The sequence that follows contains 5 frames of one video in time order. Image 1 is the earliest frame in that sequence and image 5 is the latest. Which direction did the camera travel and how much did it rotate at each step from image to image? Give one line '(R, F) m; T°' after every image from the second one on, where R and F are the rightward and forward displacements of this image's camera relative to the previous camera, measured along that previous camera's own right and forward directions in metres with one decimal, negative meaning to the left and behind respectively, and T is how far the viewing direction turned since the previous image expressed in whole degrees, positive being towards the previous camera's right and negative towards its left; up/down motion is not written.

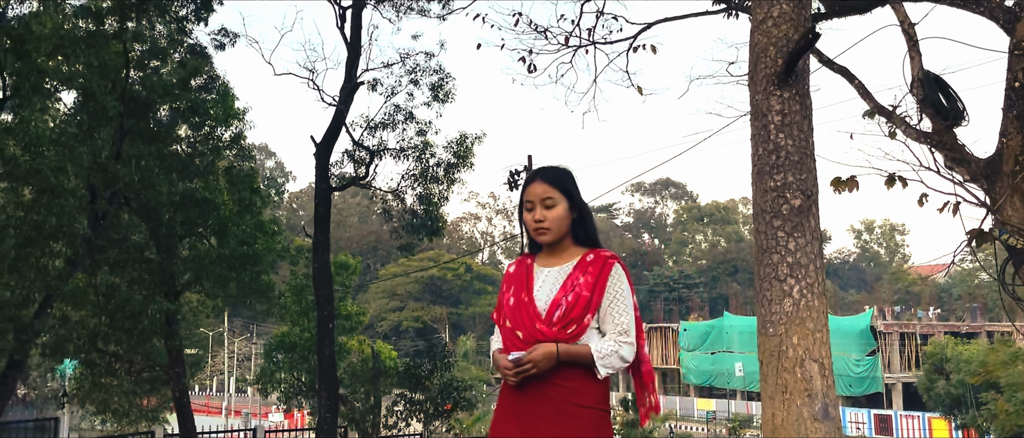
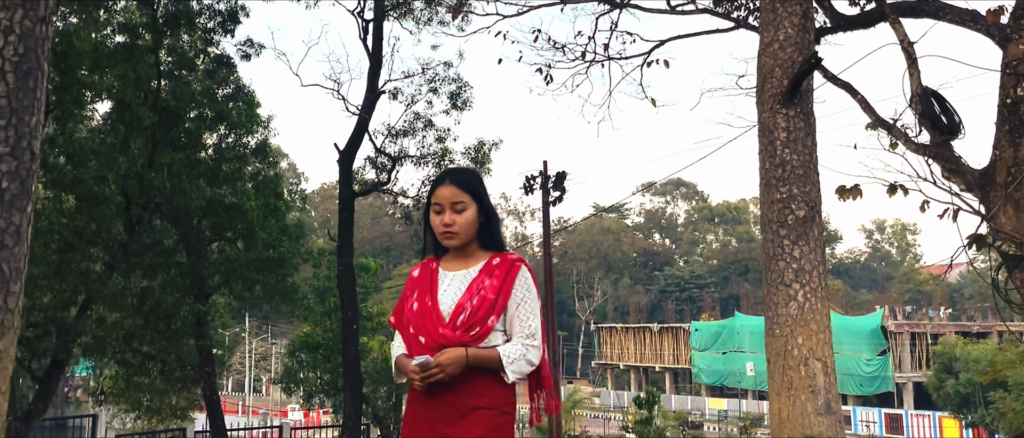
(-0.1, -0.5) m; -1°
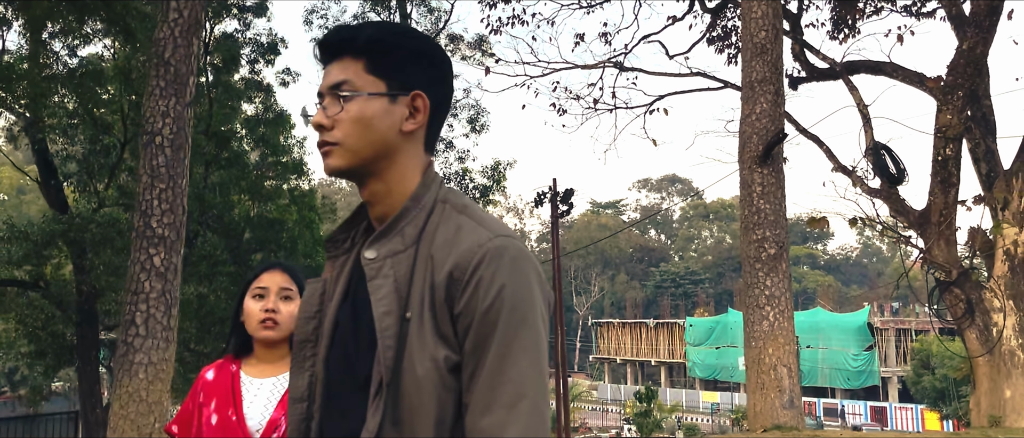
(-0.3, -1.6) m; 0°
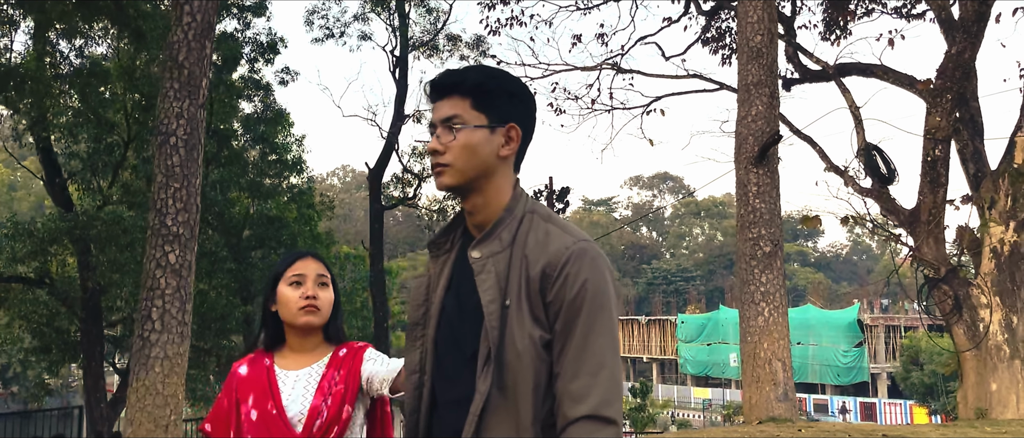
(-0.1, -0.2) m; +1°
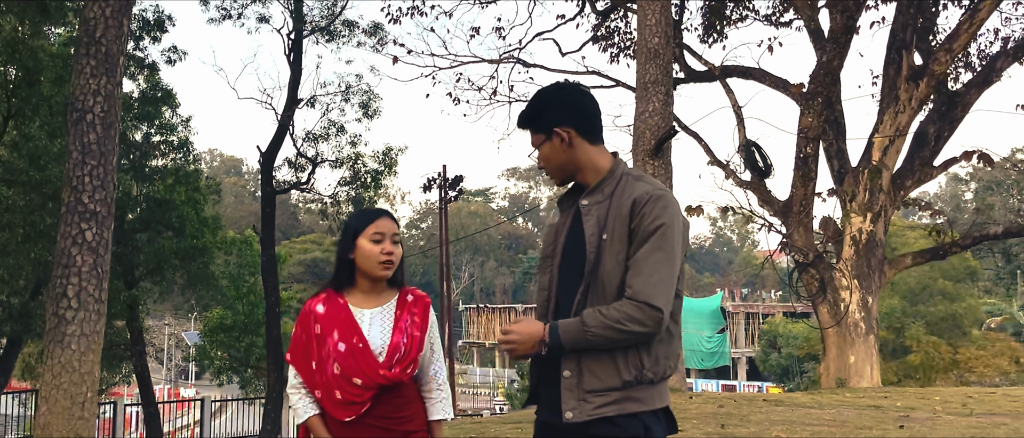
(-0.4, -0.4) m; +8°
